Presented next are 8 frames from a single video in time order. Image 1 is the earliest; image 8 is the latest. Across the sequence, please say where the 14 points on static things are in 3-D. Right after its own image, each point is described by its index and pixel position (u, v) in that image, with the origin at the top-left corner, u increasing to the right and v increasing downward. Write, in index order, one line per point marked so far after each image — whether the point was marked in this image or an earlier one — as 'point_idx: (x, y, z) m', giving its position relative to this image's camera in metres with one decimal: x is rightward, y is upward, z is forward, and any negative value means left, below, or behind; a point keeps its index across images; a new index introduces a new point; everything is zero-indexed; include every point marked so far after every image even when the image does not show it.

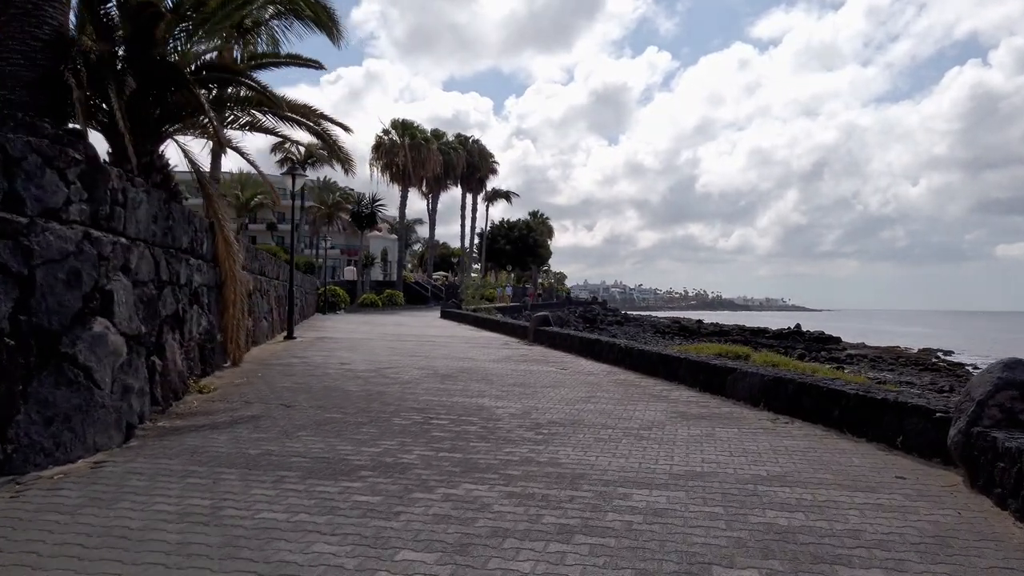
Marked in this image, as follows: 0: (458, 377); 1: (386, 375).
0: (-0.8, -1.3, +11.3) m
1: (-1.8, -1.3, +11.2) m
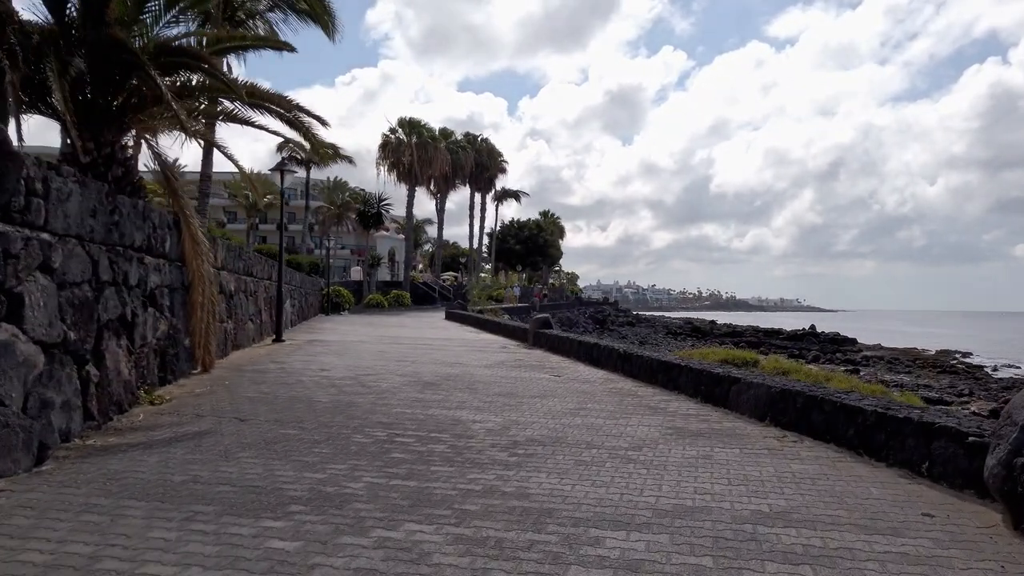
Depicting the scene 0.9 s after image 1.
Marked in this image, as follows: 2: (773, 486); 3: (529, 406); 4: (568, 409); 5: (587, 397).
0: (-1.0, -1.3, +10.5) m
1: (-2.0, -1.3, +10.4) m
2: (+1.8, -1.4, +5.5) m
3: (+0.2, -1.4, +8.9) m
4: (+0.6, -1.4, +8.7) m
5: (+0.9, -1.4, +9.8) m
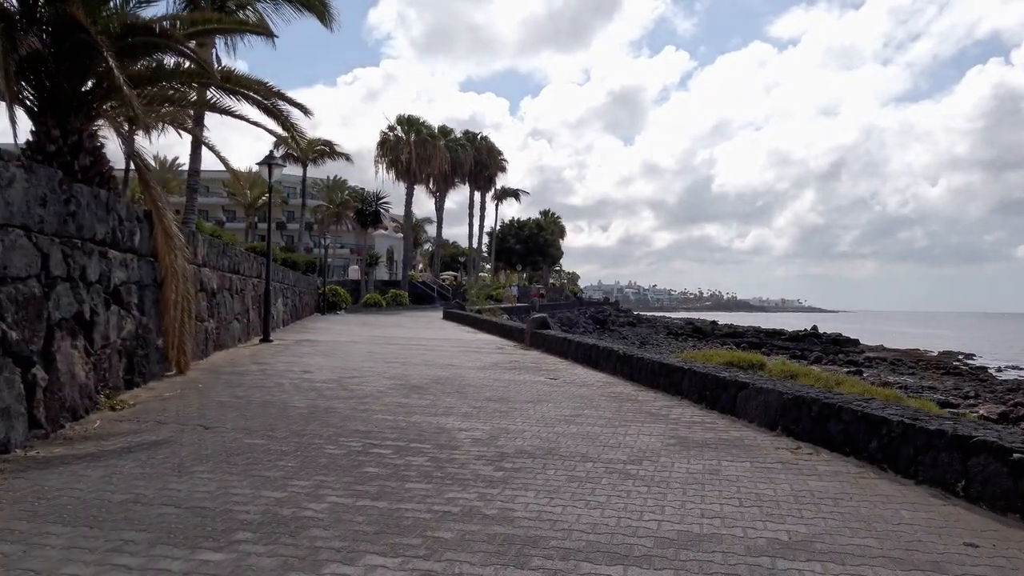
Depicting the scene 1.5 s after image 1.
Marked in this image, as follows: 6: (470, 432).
0: (-1.1, -1.3, +9.9) m
1: (-2.1, -1.3, +9.8) m
2: (+1.7, -1.4, +4.8) m
3: (+0.1, -1.3, +8.2) m
4: (+0.5, -1.3, +8.1) m
5: (+0.8, -1.3, +9.2) m
6: (-0.4, -1.3, +7.2) m
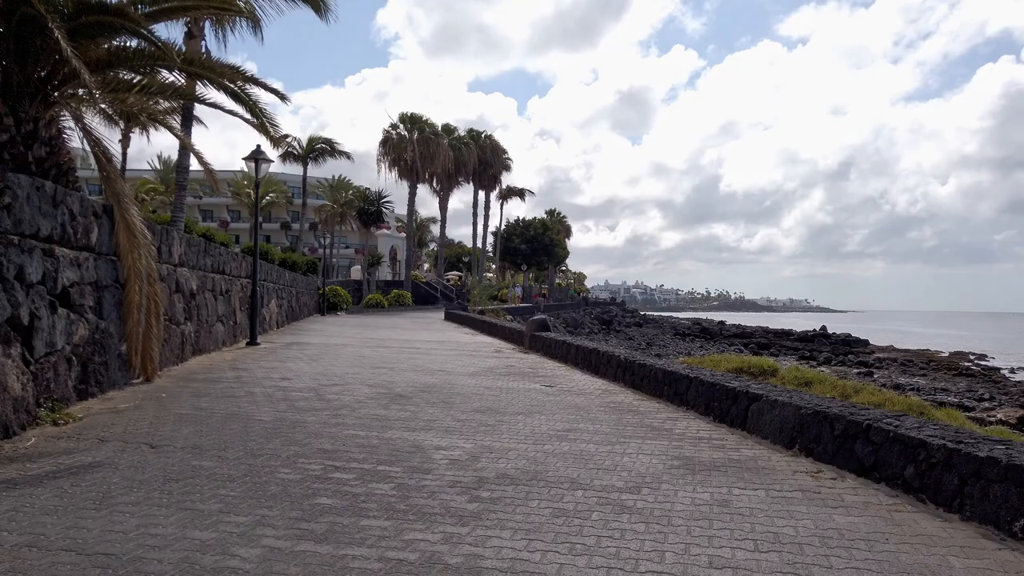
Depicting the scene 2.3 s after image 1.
0: (-1.2, -1.3, +9.1) m
1: (-2.2, -1.3, +9.0) m
2: (+1.6, -1.4, +4.0) m
3: (0.0, -1.3, +7.5) m
4: (+0.4, -1.4, +7.3) m
5: (+0.7, -1.4, +8.4) m
6: (-0.5, -1.3, +6.4) m
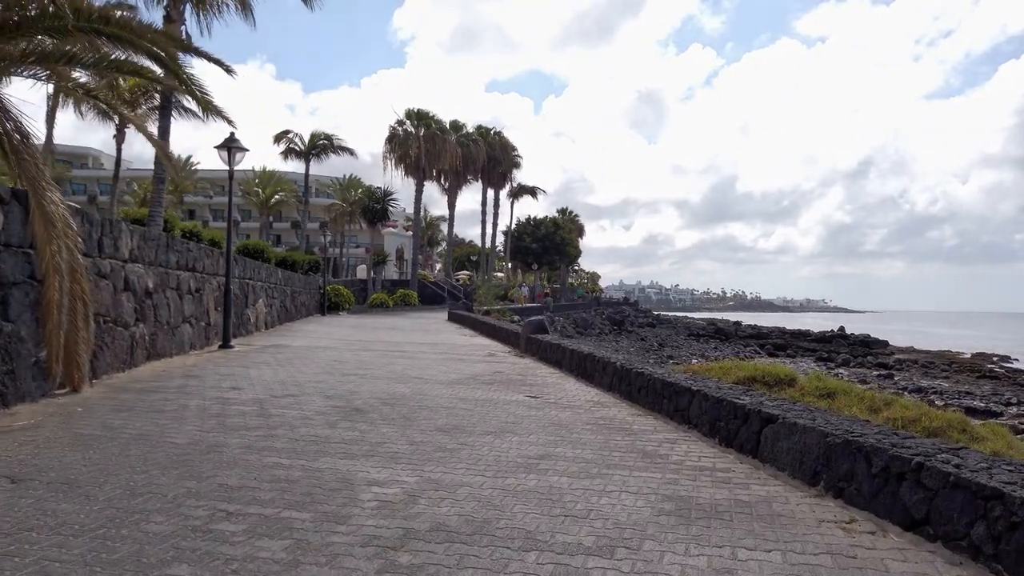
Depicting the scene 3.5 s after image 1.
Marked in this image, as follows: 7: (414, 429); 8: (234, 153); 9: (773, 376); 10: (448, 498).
0: (-1.4, -1.3, +7.8) m
1: (-2.5, -1.2, +7.8) m
2: (+1.2, -1.4, +2.7) m
3: (-0.3, -1.3, +6.2) m
4: (+0.1, -1.3, +6.0) m
5: (+0.4, -1.3, +7.1) m
6: (-0.8, -1.3, +5.1) m
7: (-0.9, -1.3, +7.1) m
8: (-5.5, +2.7, +15.3) m
9: (+3.3, -1.1, +9.7) m
10: (-0.4, -1.3, +4.9) m
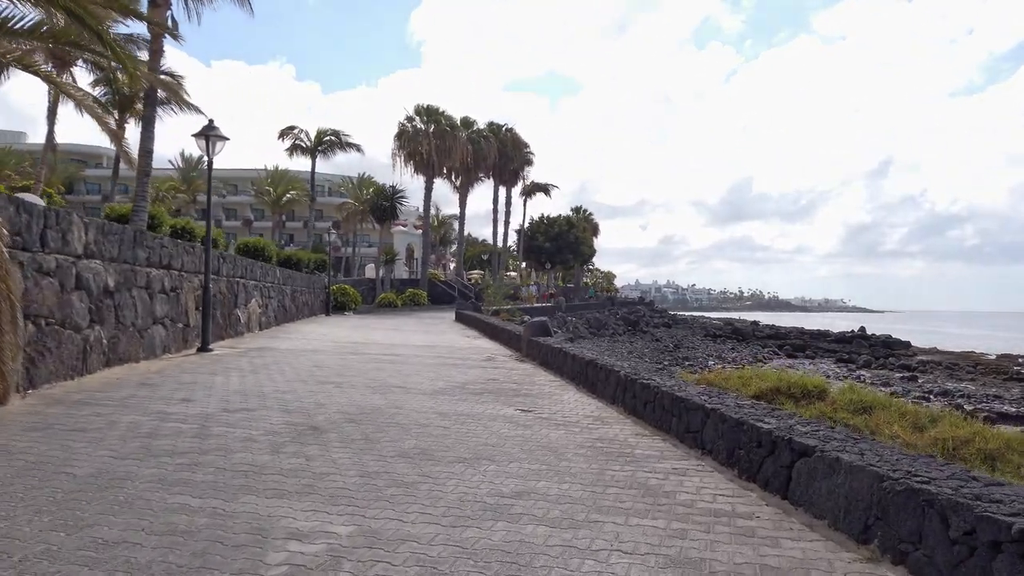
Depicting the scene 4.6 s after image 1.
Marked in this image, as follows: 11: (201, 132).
0: (-1.6, -1.3, +6.7) m
1: (-2.6, -1.2, +6.7) m
2: (+0.9, -1.3, +1.5) m
3: (-0.5, -1.3, +5.0) m
4: (-0.1, -1.3, +4.8) m
5: (+0.3, -1.3, +5.9) m
6: (-1.1, -1.3, +4.0) m
7: (-1.1, -1.3, +6.0) m
8: (-5.5, +2.7, +14.2) m
9: (+3.2, -1.1, +8.5) m
10: (-0.6, -1.3, +3.7) m
11: (-5.7, +2.9, +14.2) m
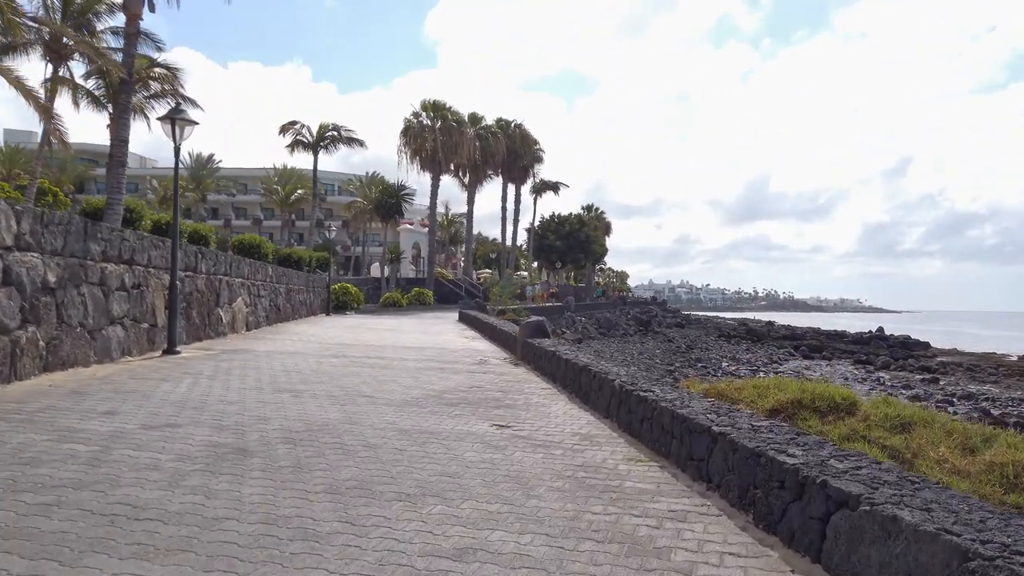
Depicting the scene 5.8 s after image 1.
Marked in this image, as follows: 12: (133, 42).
0: (-1.9, -1.2, +5.5) m
1: (-2.9, -1.2, +5.5) m
2: (+0.6, -1.3, +0.3) m
3: (-0.8, -1.3, +3.8) m
4: (-0.4, -1.3, +3.6) m
5: (0.0, -1.3, +4.7) m
6: (-1.4, -1.3, +2.8) m
7: (-1.3, -1.2, +4.8) m
8: (-5.6, +2.7, +13.1) m
9: (+2.9, -1.1, +7.2) m
10: (-0.9, -1.3, +2.5) m
11: (-5.8, +2.9, +13.1) m
12: (-8.5, +5.6, +17.4) m
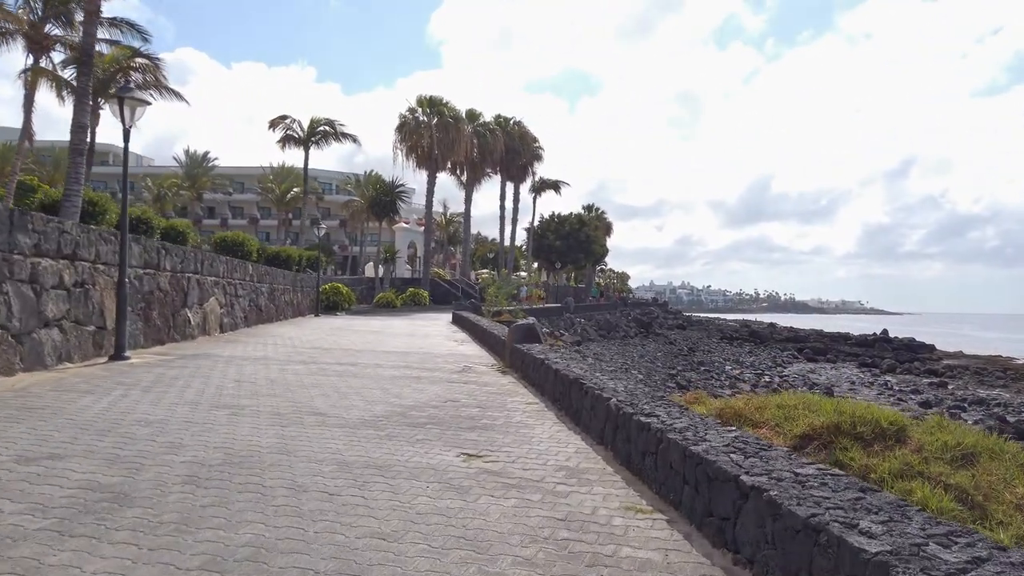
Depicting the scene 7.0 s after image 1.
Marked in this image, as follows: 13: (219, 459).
0: (-2.1, -1.2, +4.2) m
1: (-3.1, -1.2, +4.2) m
2: (+0.4, -1.3, -1.0) m
3: (-1.0, -1.2, +2.5) m
4: (-0.6, -1.2, +2.3) m
5: (-0.2, -1.3, +3.4) m
6: (-1.6, -1.2, +1.5) m
7: (-1.6, -1.2, +3.5) m
8: (-5.8, +2.8, +11.8) m
9: (+2.7, -1.0, +5.9) m
10: (-1.1, -1.2, +1.2) m
11: (-6.0, +2.9, +11.8) m
12: (-8.7, +5.6, +16.1) m
13: (-2.0, -1.2, +5.5) m
